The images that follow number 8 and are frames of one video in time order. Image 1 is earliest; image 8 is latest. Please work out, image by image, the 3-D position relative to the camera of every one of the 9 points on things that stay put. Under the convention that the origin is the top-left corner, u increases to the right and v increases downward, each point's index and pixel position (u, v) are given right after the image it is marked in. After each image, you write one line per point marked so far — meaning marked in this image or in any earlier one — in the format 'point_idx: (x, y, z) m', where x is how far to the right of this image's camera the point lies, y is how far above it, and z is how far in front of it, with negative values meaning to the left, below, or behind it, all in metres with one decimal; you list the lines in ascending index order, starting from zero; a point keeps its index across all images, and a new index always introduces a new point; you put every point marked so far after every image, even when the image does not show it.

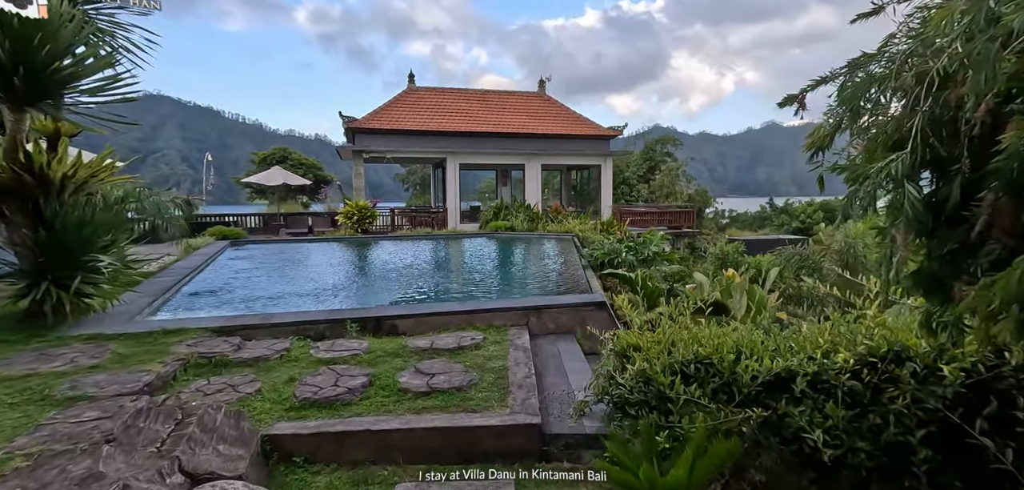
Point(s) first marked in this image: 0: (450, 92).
0: (-2.2, +5.9, +17.7) m
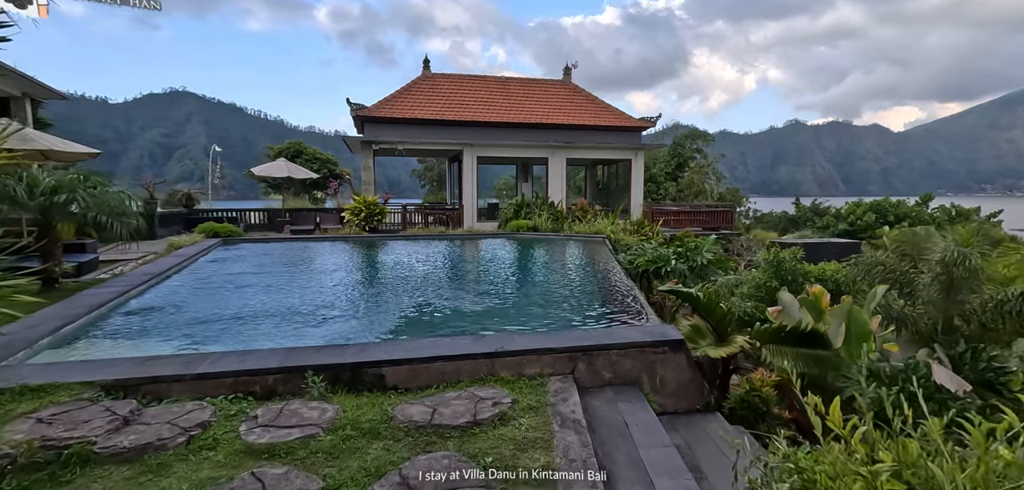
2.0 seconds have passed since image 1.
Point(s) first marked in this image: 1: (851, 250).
0: (-1.5, +5.9, +16.5) m
1: (+8.7, -0.1, +11.9) m
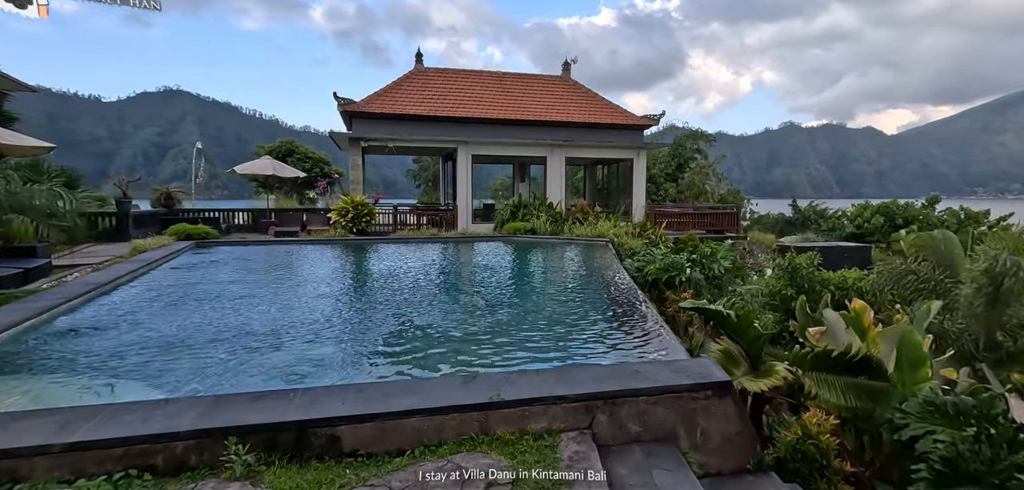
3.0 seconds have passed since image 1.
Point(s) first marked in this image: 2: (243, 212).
0: (-1.6, +5.8, +15.9) m
1: (+8.7, -0.2, +11.4) m
2: (-7.6, +0.9, +13.1) m
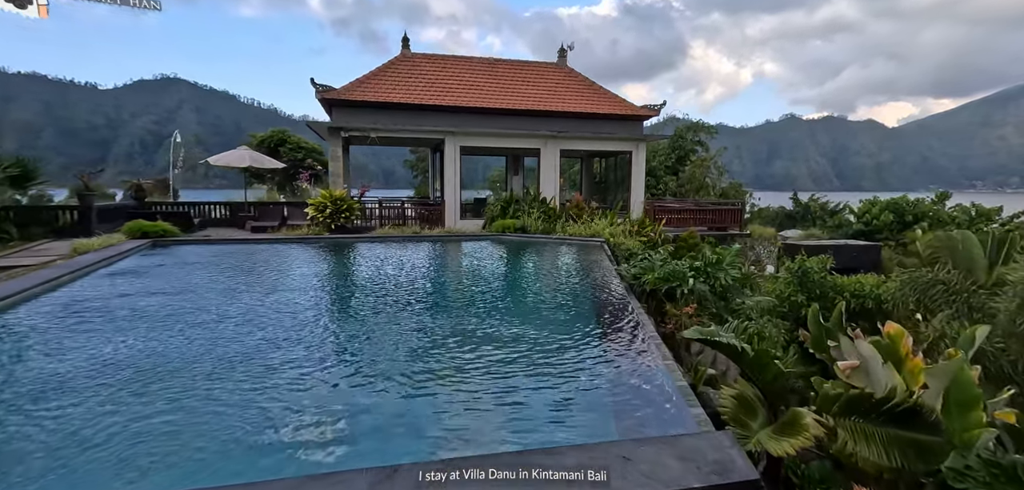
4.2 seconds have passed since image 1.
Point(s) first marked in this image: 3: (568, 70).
0: (-1.8, +6.0, +15.1) m
1: (+8.4, -0.2, +10.7) m
2: (-7.9, +1.1, +12.4) m
3: (+2.0, +6.2, +16.2) m
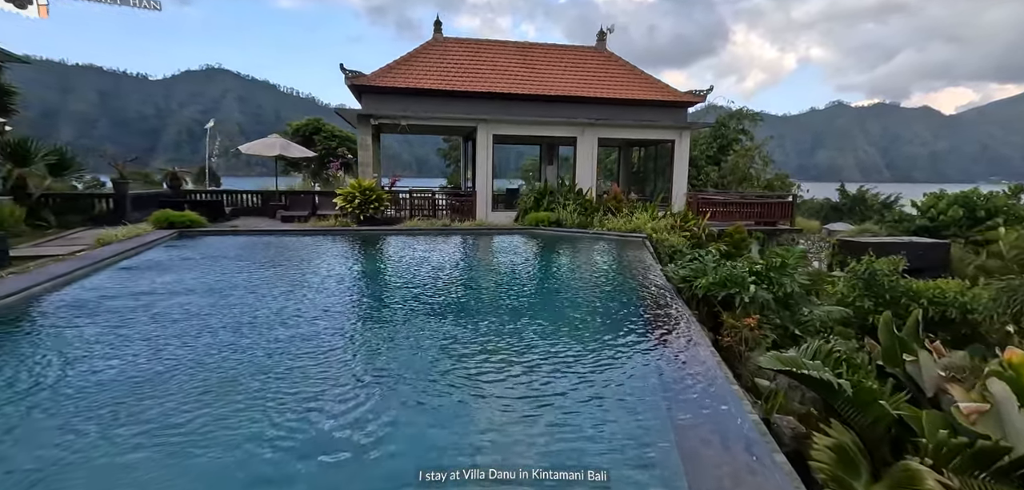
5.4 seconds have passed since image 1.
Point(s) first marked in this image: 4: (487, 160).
0: (-0.7, +6.2, +14.5) m
1: (+9.1, -0.2, +9.7) m
2: (-7.0, +1.4, +12.4) m
3: (+3.2, +6.4, +15.4) m
4: (-0.6, +2.2, +12.1) m
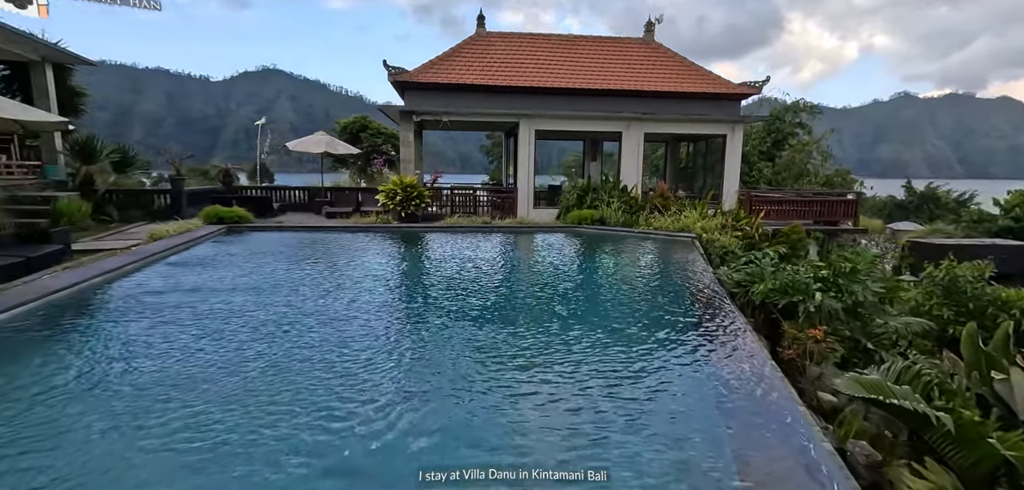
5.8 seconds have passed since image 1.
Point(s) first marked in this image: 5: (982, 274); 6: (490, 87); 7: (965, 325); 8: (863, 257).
0: (+0.7, +6.3, +14.3) m
1: (+9.9, -0.3, +8.7) m
2: (-5.9, +1.5, +12.7) m
3: (+4.6, +6.4, +14.8) m
4: (+0.4, +2.3, +11.9) m
5: (+6.2, -0.4, +6.0) m
6: (-0.6, +4.2, +12.1) m
7: (+5.3, -1.0, +5.4) m
8: (+4.0, -0.2, +5.2) m
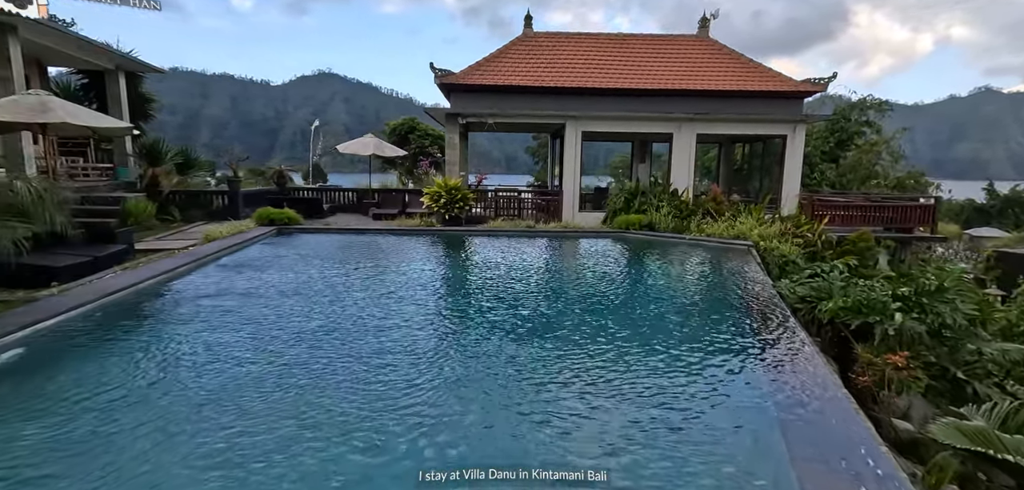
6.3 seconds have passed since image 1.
0: (+2.1, +6.2, +14.0) m
1: (+10.7, -0.6, +7.5) m
2: (-4.6, +1.5, +13.1) m
3: (+6.0, +6.2, +14.1) m
4: (+1.6, +2.2, +11.6) m
5: (+6.7, -0.6, +5.2) m
6: (+0.6, +4.1, +12.0) m
7: (+5.8, -1.1, +4.7) m
8: (+4.4, -0.3, +4.6) m
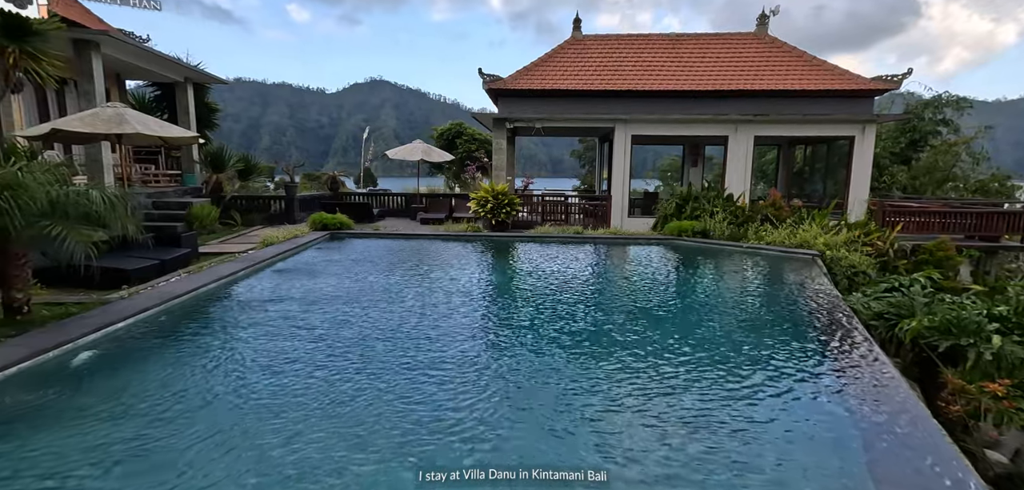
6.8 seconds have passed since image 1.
0: (+3.5, +6.0, +13.6) m
1: (+11.4, -0.8, +6.4) m
2: (-3.3, +1.4, +13.3) m
3: (+7.5, +6.0, +13.4) m
4: (+2.7, +2.0, +11.3) m
5: (+7.2, -0.8, +4.5) m
6: (+1.8, +3.9, +11.8) m
7: (+6.2, -1.3, +4.1) m
8: (+4.9, -0.4, +4.1) m
